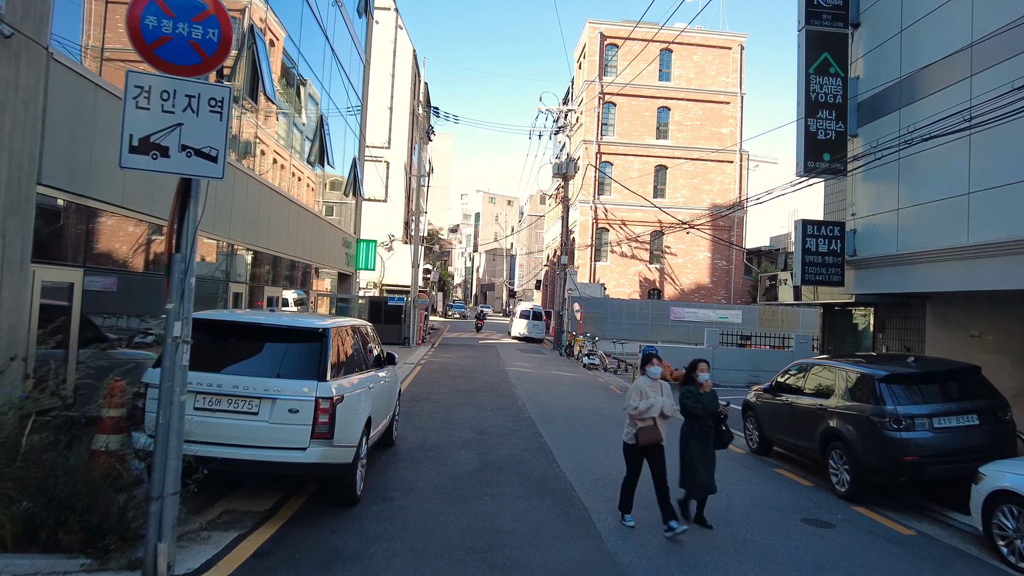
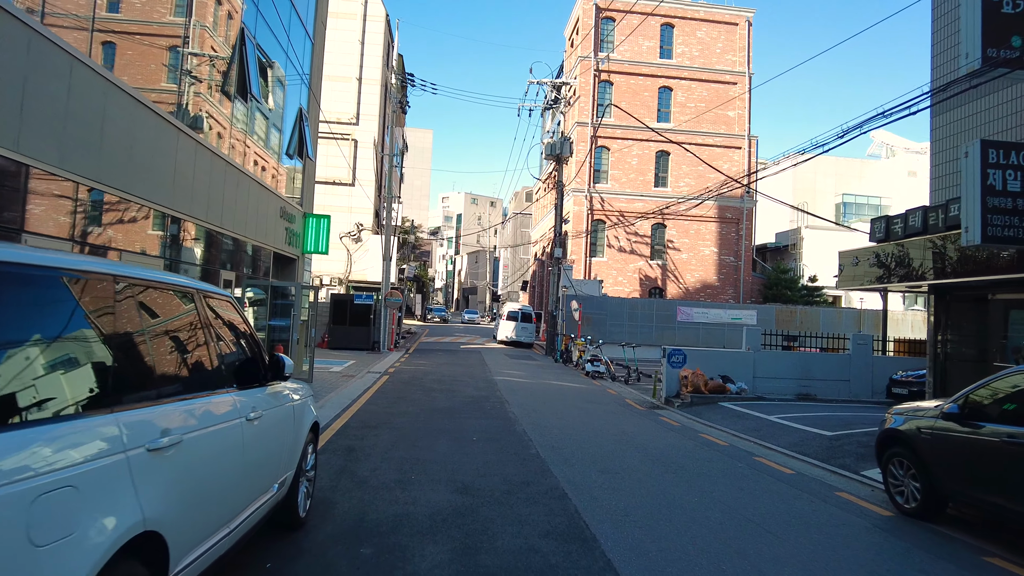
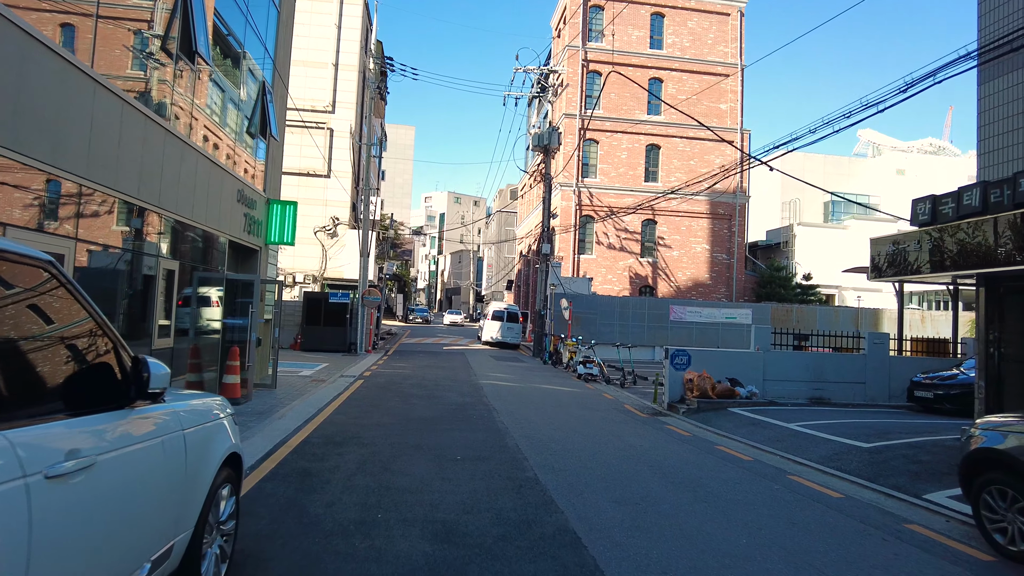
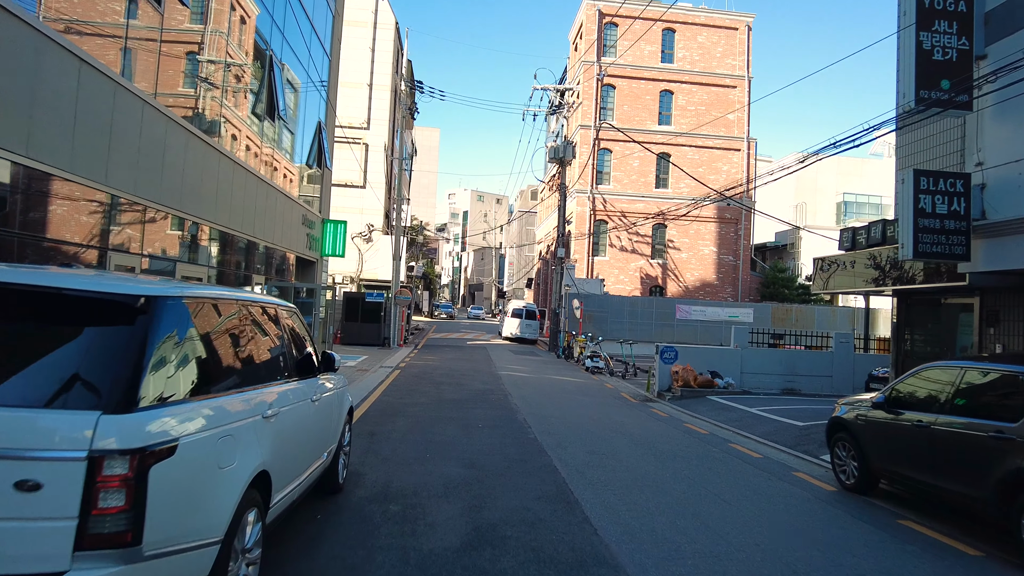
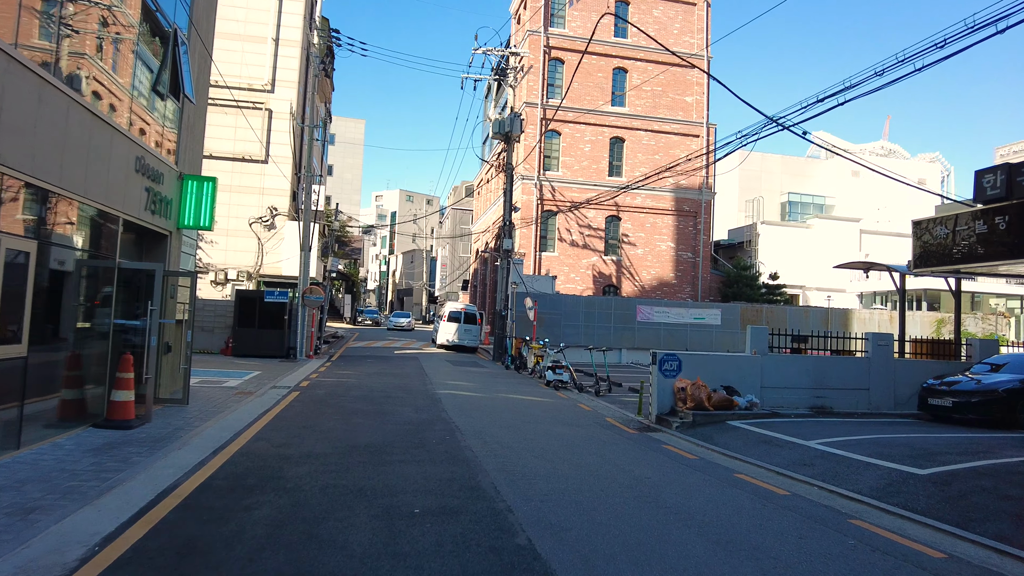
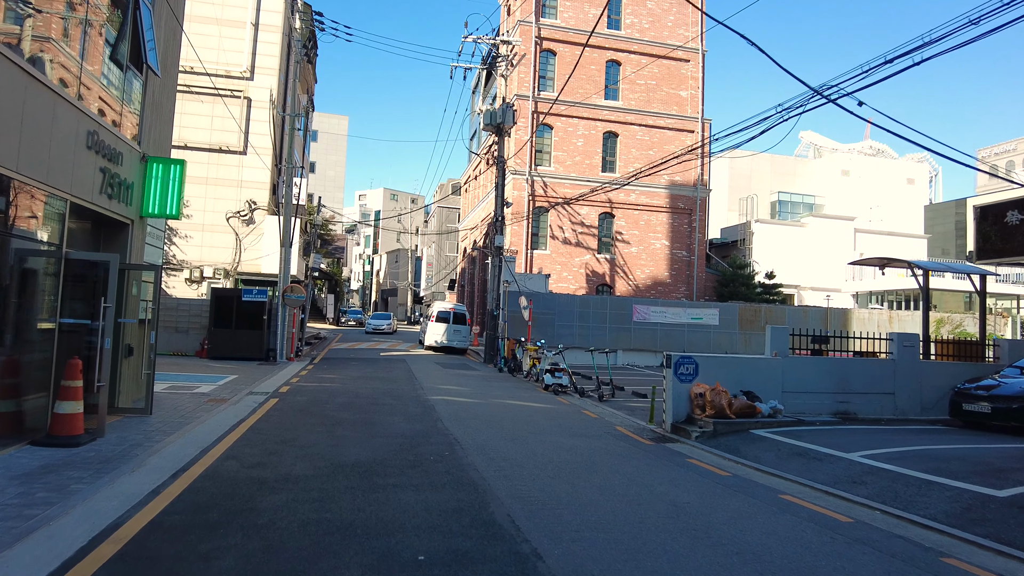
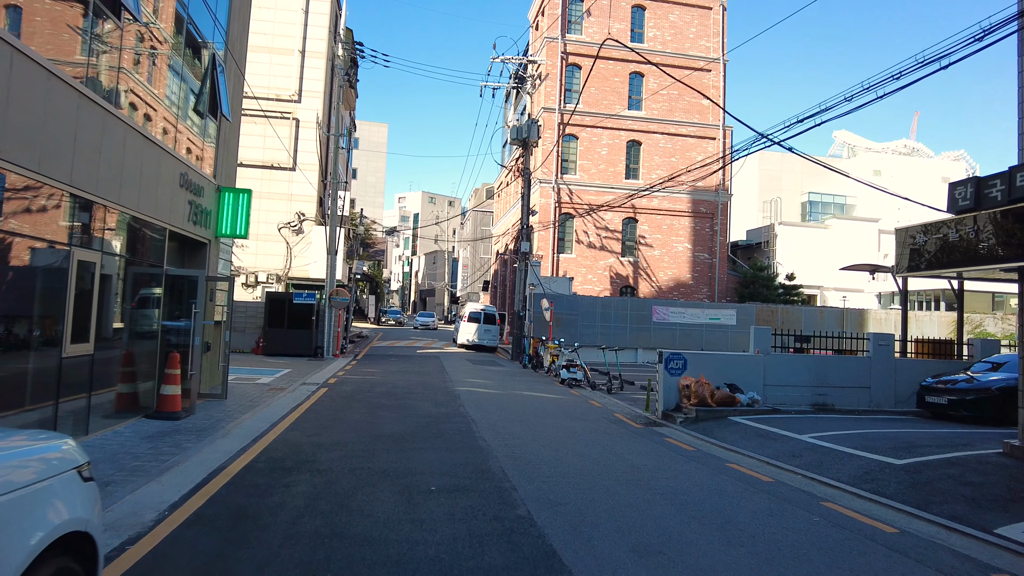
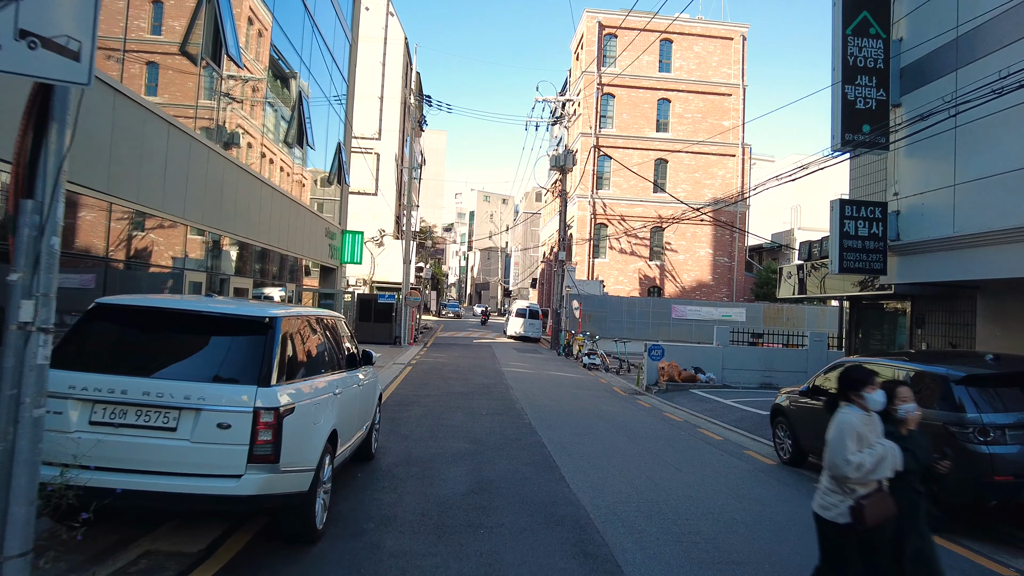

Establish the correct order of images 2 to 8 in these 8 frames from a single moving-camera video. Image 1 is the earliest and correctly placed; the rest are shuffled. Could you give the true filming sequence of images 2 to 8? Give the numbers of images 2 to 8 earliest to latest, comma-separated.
8, 4, 2, 3, 7, 5, 6
